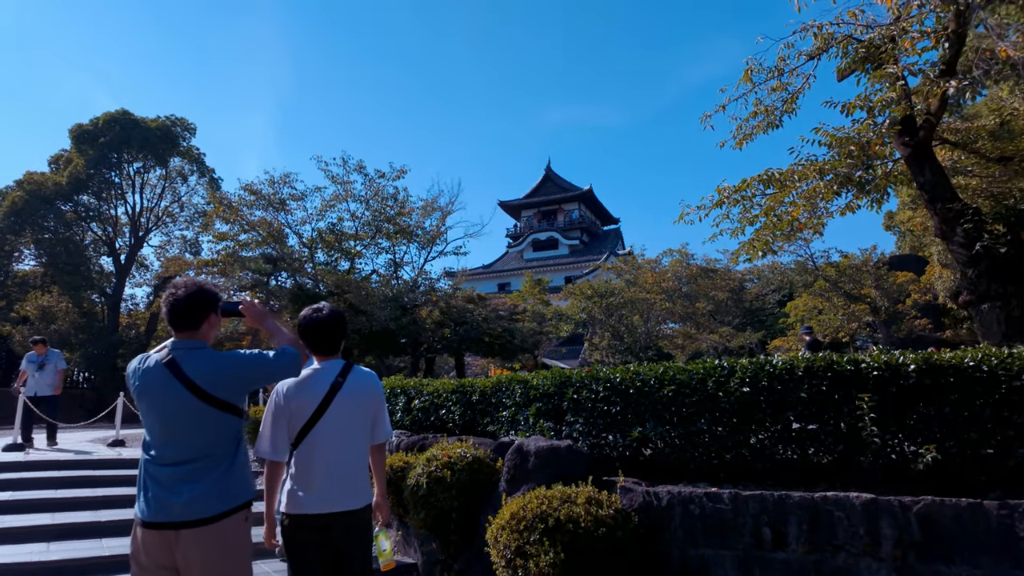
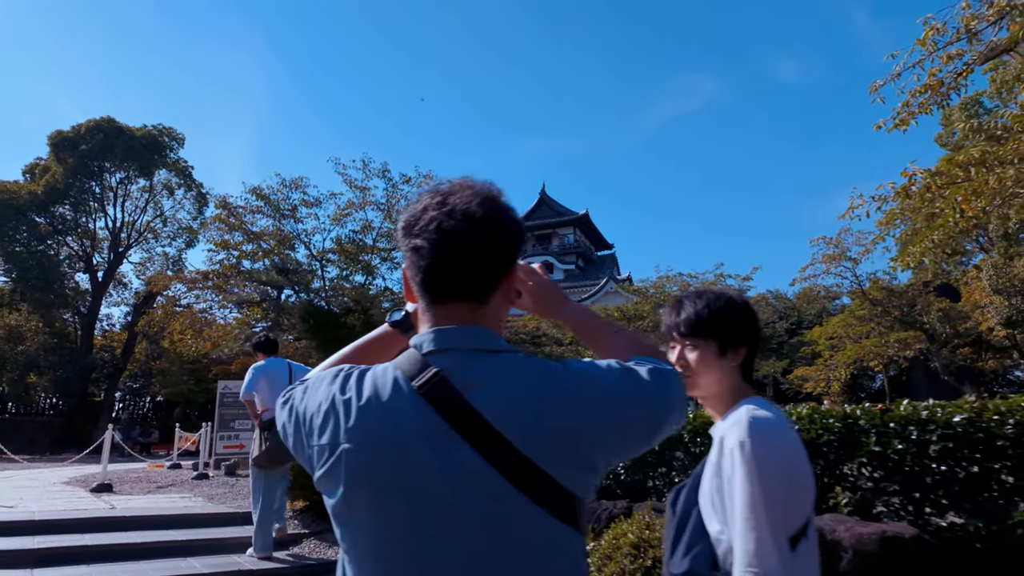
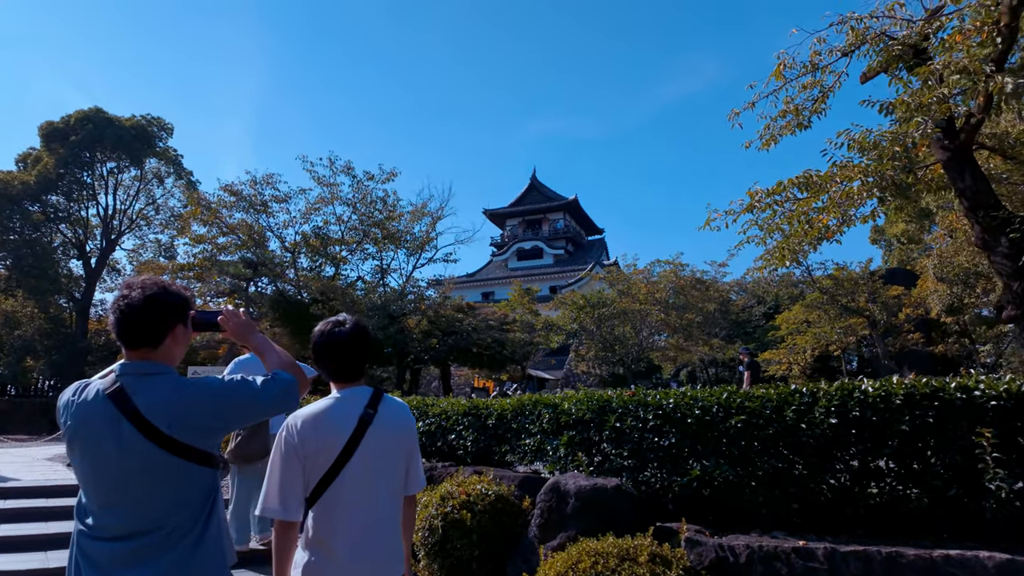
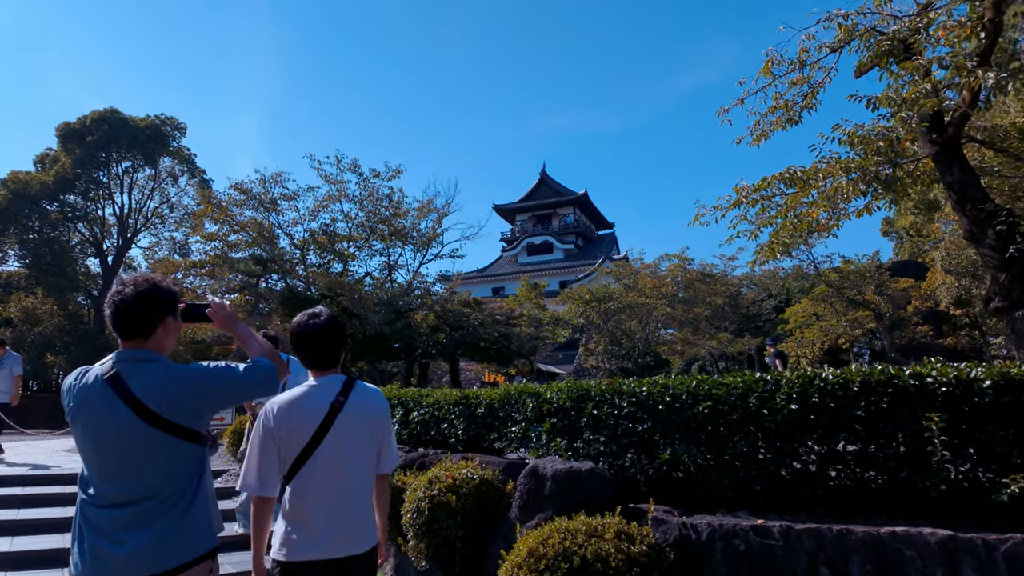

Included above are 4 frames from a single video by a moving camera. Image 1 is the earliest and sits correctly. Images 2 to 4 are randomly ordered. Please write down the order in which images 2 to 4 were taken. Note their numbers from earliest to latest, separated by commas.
4, 3, 2
